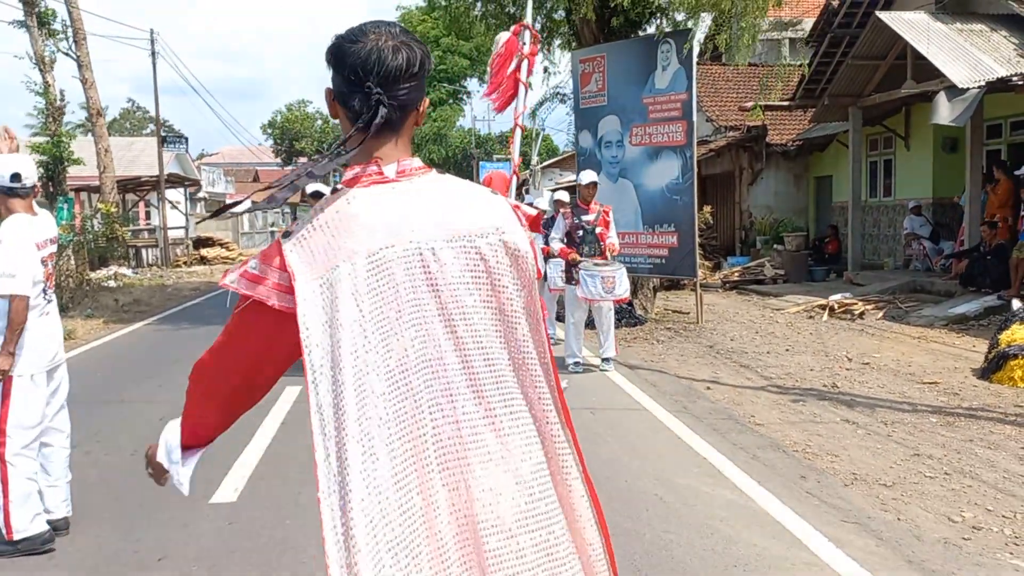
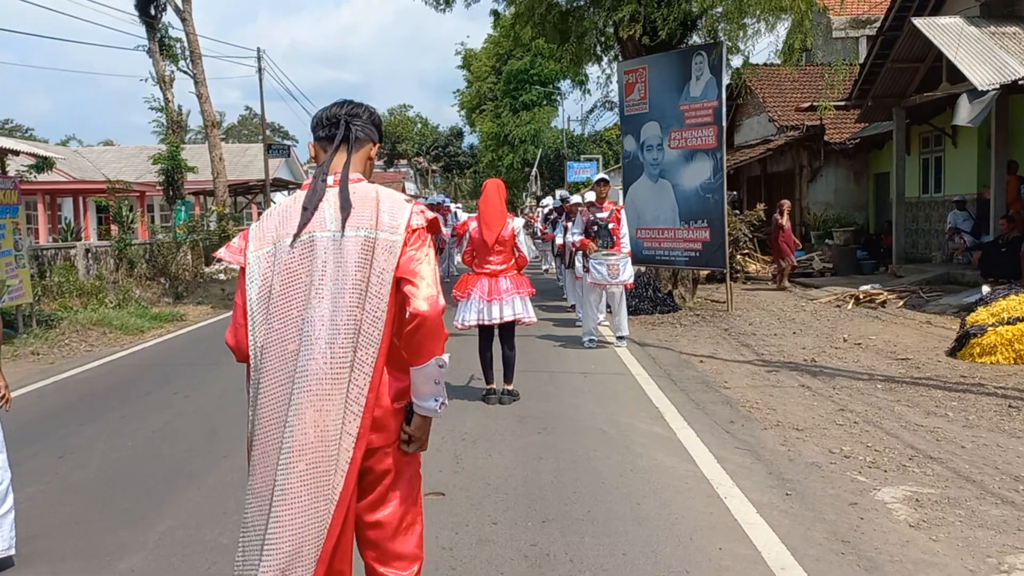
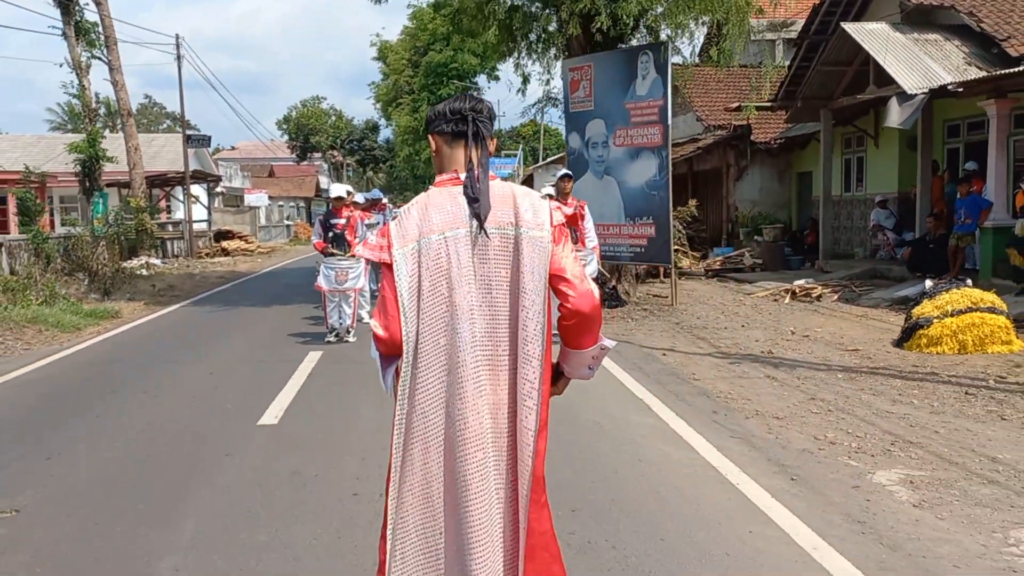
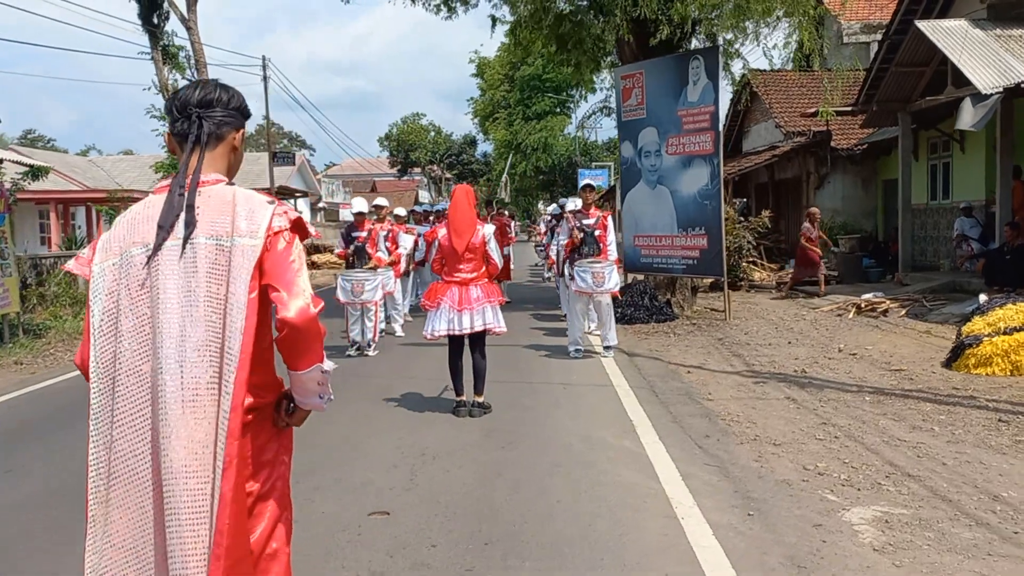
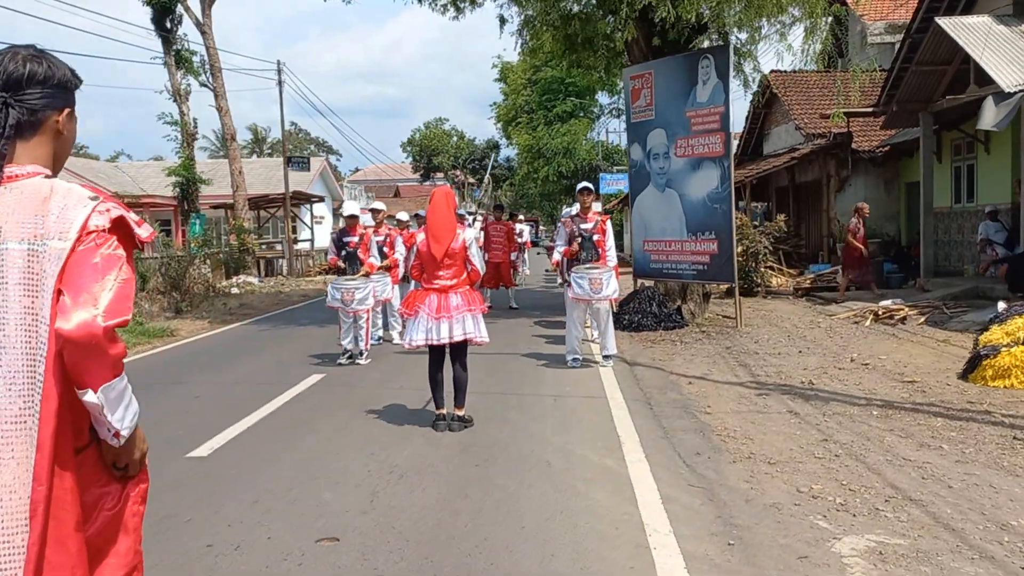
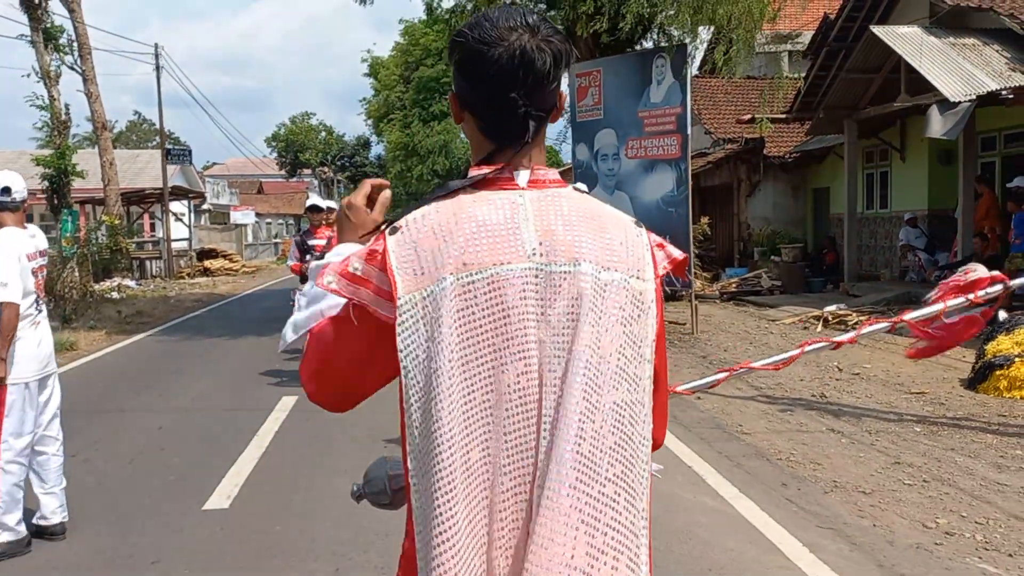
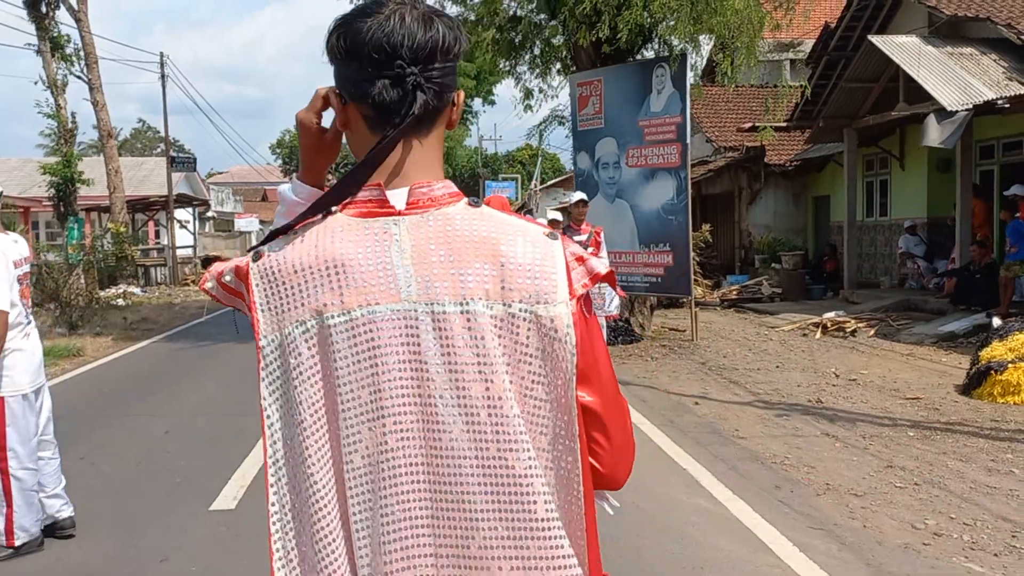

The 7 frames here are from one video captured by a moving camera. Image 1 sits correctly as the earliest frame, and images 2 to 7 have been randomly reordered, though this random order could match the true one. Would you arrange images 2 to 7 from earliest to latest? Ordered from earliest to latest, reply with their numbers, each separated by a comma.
6, 7, 3, 2, 4, 5
